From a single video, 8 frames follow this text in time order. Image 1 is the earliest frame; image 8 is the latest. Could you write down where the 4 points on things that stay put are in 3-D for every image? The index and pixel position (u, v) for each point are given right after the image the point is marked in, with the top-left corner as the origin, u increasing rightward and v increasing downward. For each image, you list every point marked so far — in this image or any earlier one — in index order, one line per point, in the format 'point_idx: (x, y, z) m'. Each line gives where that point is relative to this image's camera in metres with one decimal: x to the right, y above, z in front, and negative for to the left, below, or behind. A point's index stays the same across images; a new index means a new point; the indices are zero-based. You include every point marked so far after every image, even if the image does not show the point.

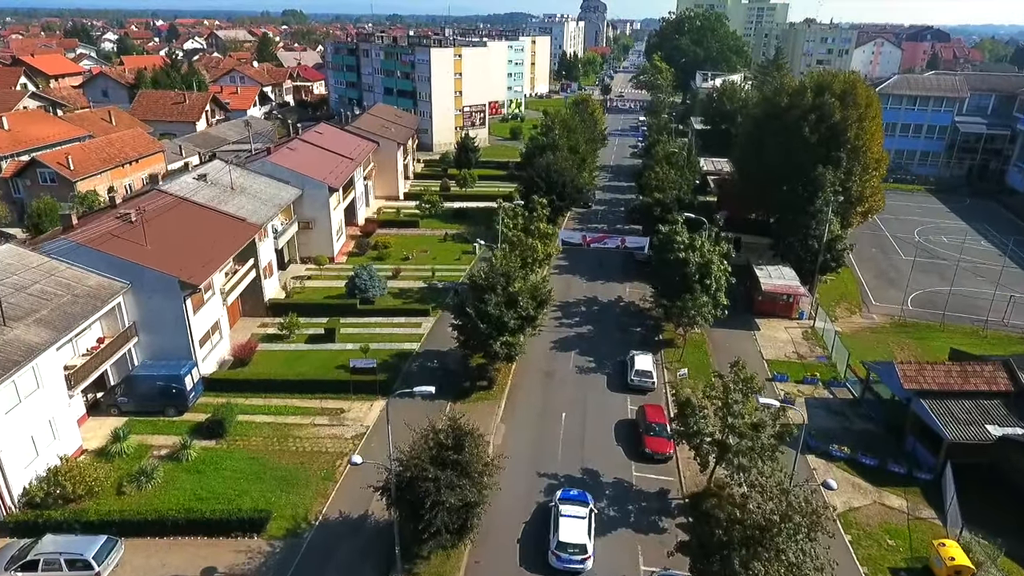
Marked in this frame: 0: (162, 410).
0: (-10.2, -3.6, +18.1) m
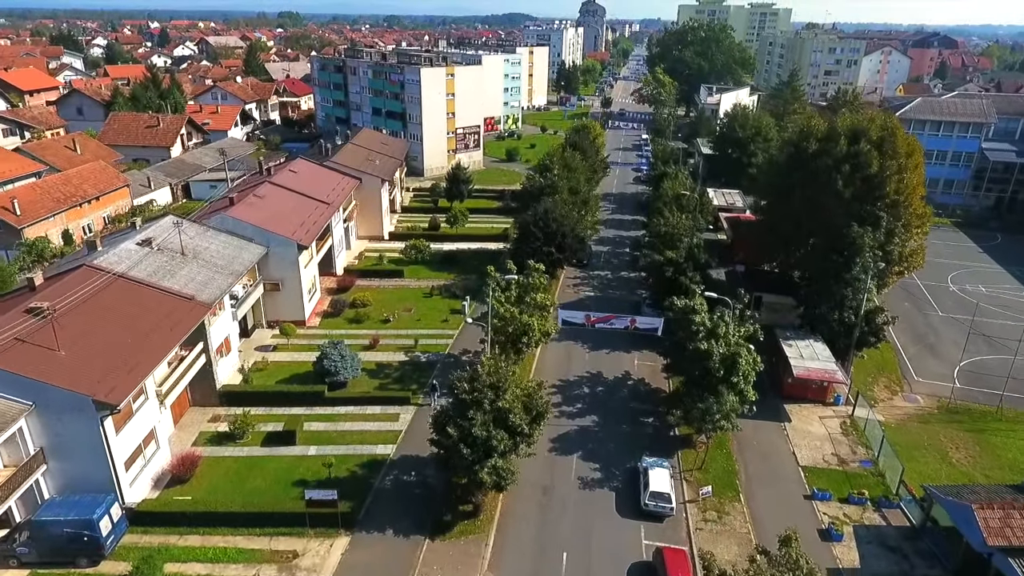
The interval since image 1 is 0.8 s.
0: (-10.5, -6.5, +14.8) m
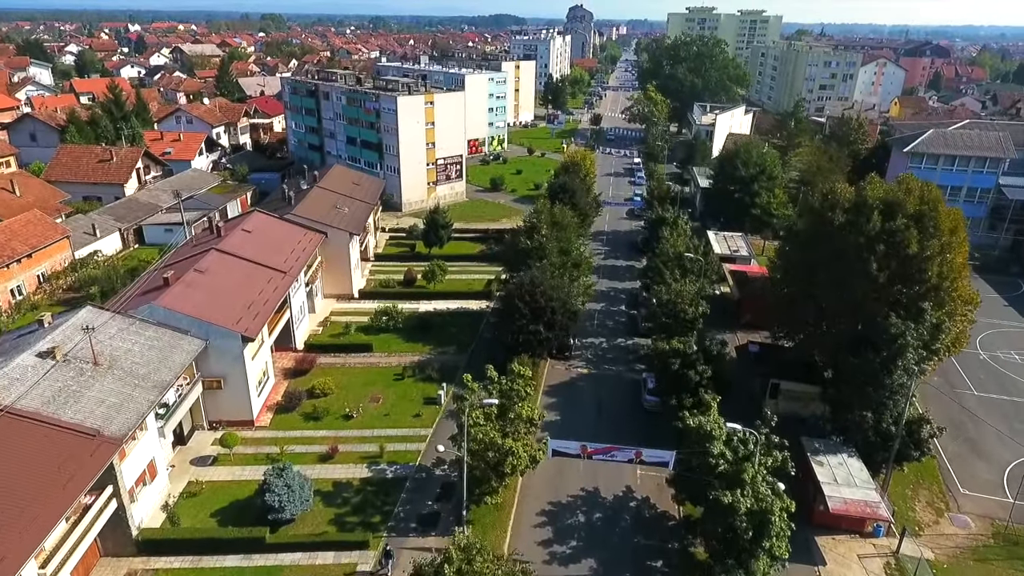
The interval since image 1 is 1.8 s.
0: (-10.9, -10.0, +11.0) m
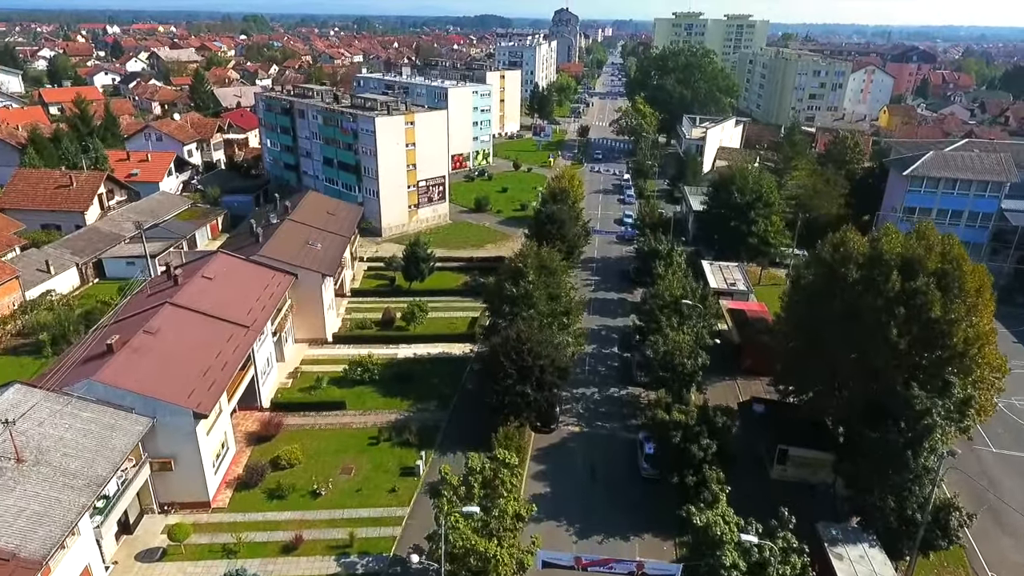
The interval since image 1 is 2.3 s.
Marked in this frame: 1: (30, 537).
0: (-11.1, -12.2, +8.7) m
1: (-11.4, -5.9, +14.6) m
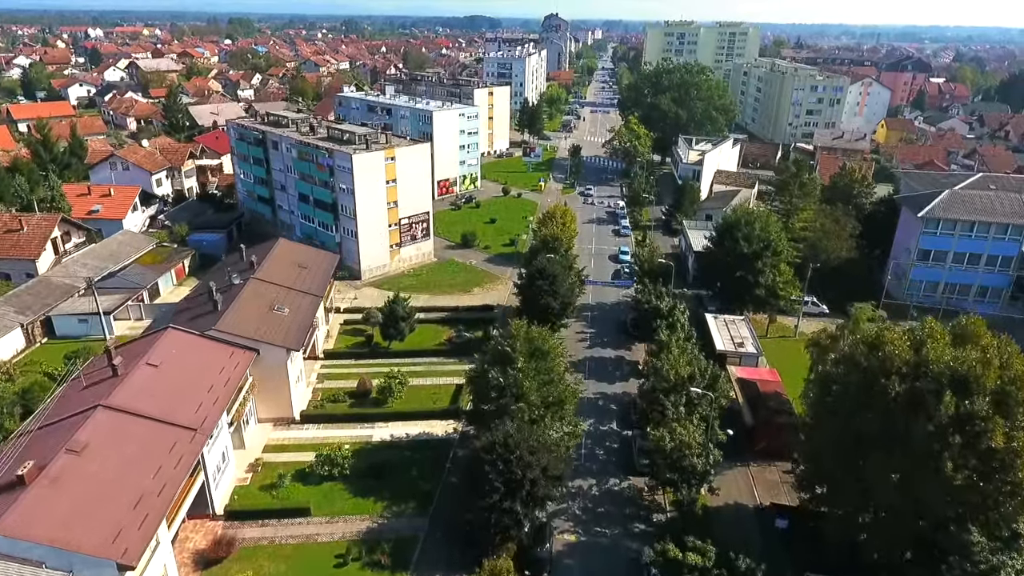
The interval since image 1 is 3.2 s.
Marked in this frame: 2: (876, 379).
0: (-11.3, -15.6, +5.5) m
1: (-11.7, -9.3, +11.4) m
2: (+10.6, -2.6, +17.9) m
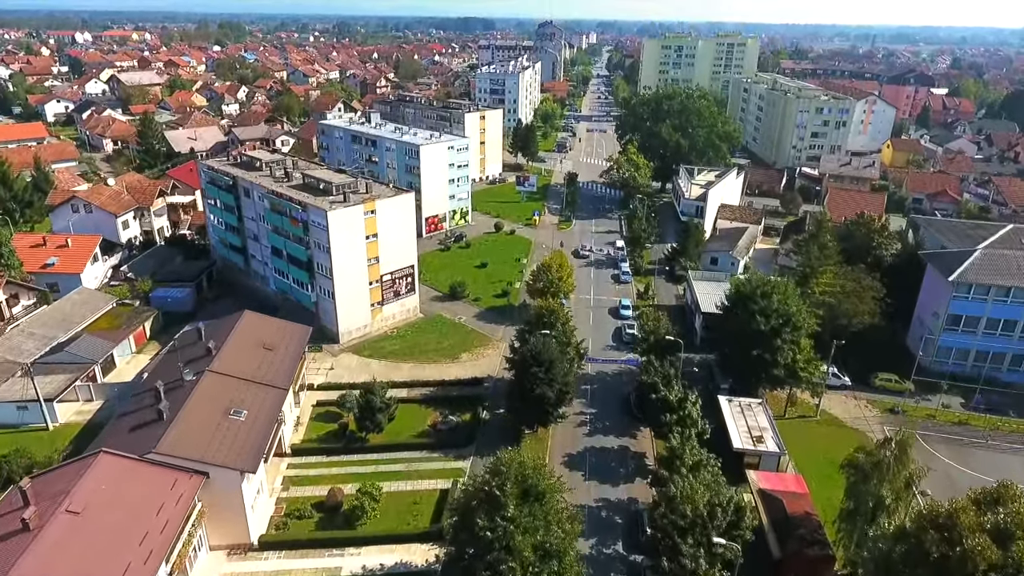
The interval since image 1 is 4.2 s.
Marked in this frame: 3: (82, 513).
0: (-11.4, -19.8, +1.8) m
1: (-11.9, -13.5, +7.7) m
2: (+10.3, -6.8, +14.4) m
3: (-13.8, -7.2, +20.0) m
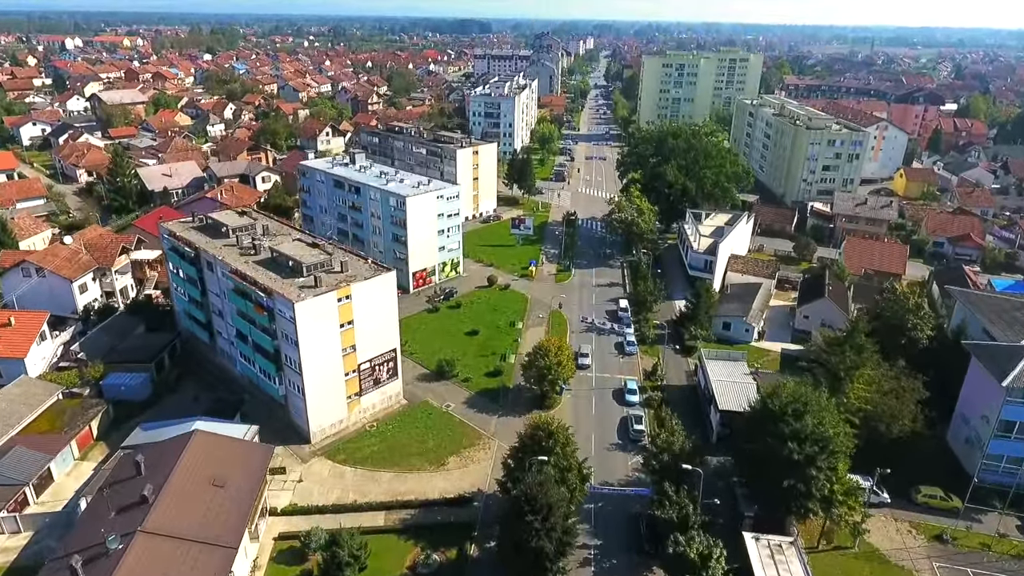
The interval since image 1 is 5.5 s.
0: (-11.6, -25.3, -2.8) m
1: (-12.2, -18.9, +3.1) m
2: (+10.0, -12.1, +9.9) m
3: (-14.1, -12.6, +15.4) m
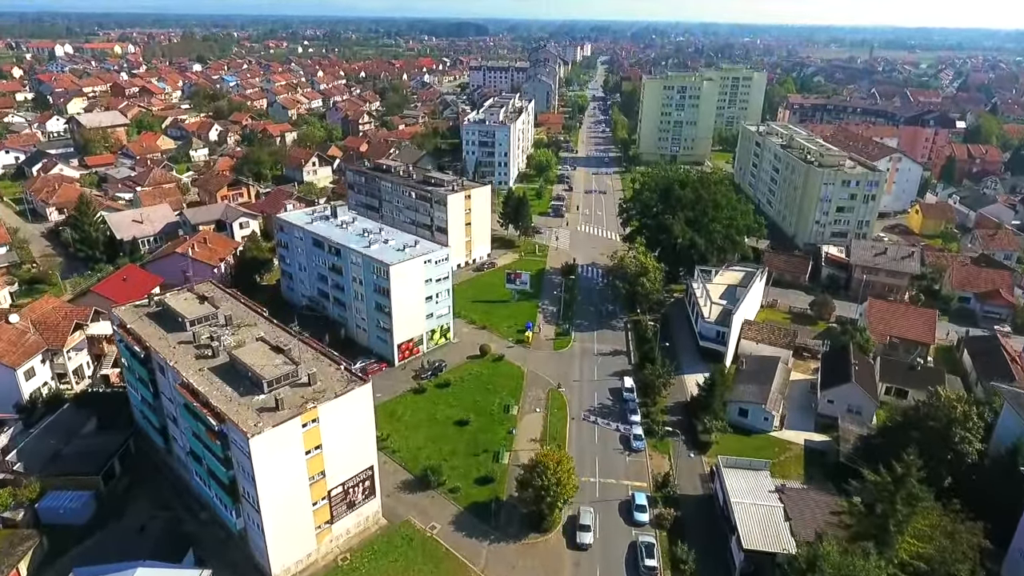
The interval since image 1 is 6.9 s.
0: (-11.8, -31.3, -7.5) m
1: (-12.4, -24.9, -1.6) m
2: (+9.7, -18.1, +5.2) m
3: (-14.3, -18.6, +10.6) m
